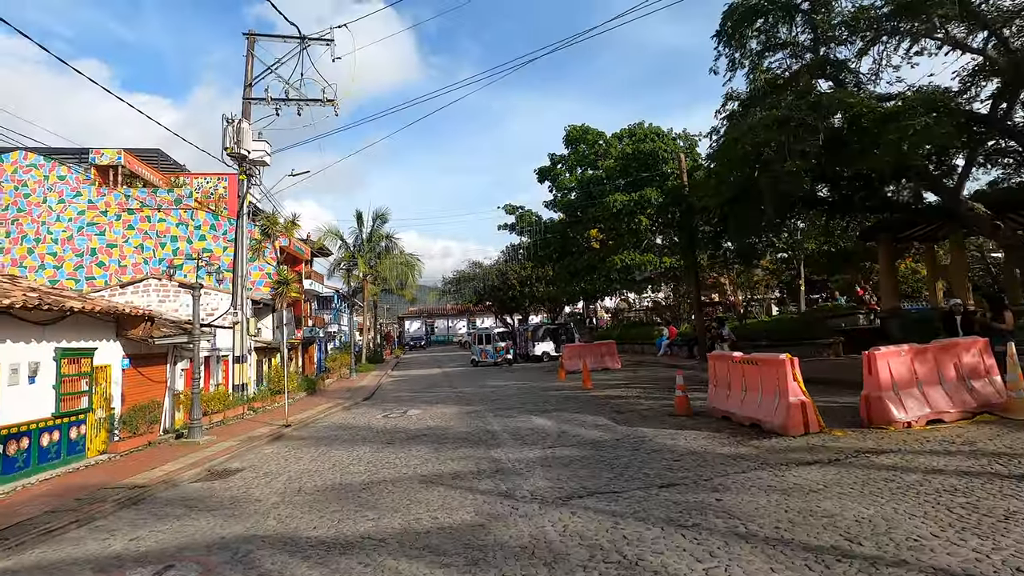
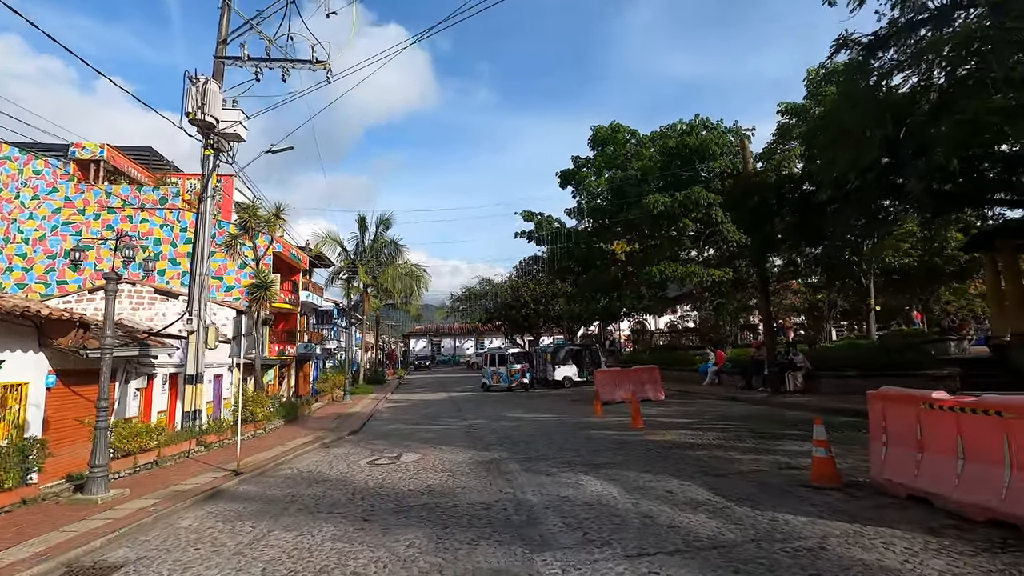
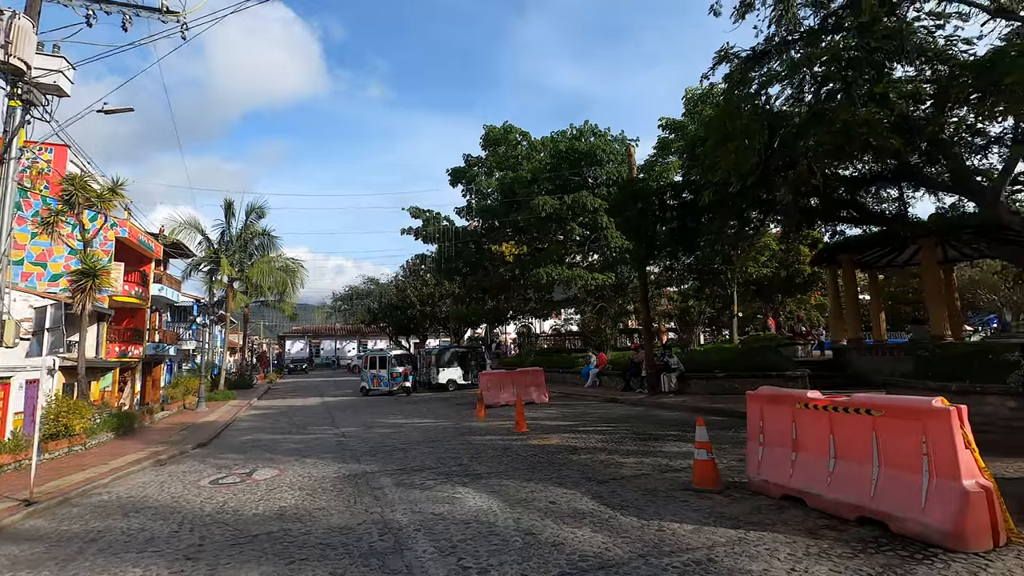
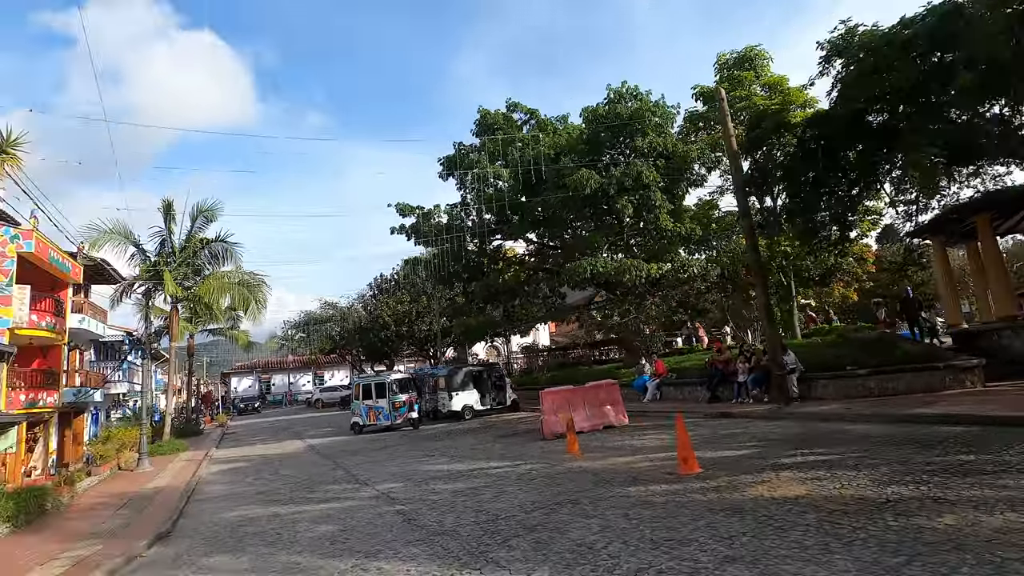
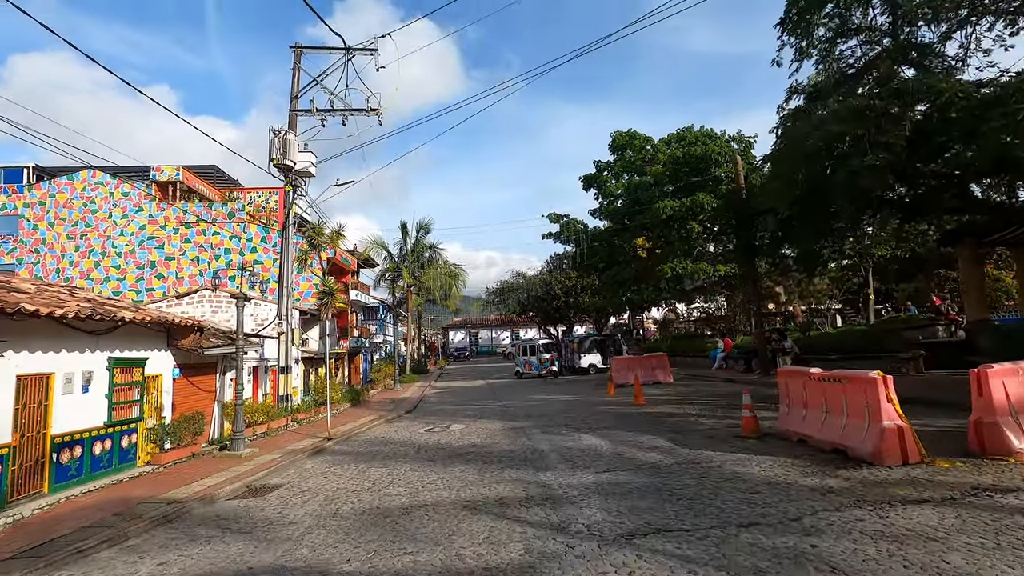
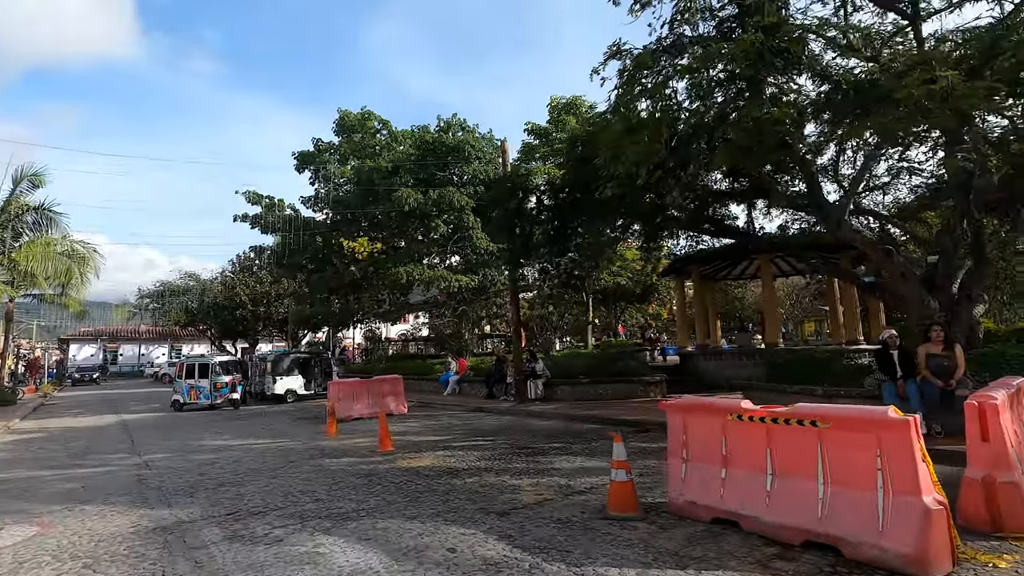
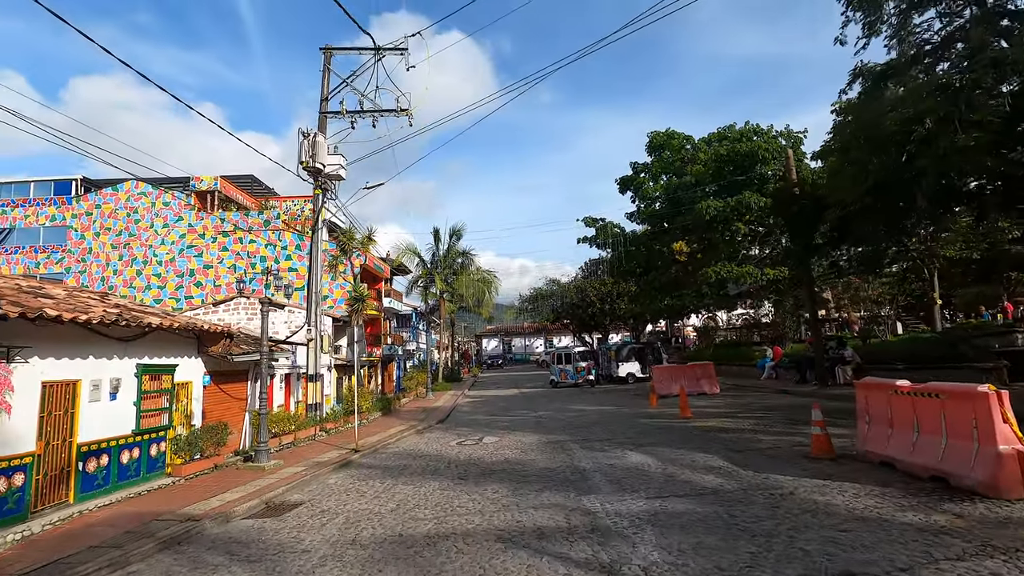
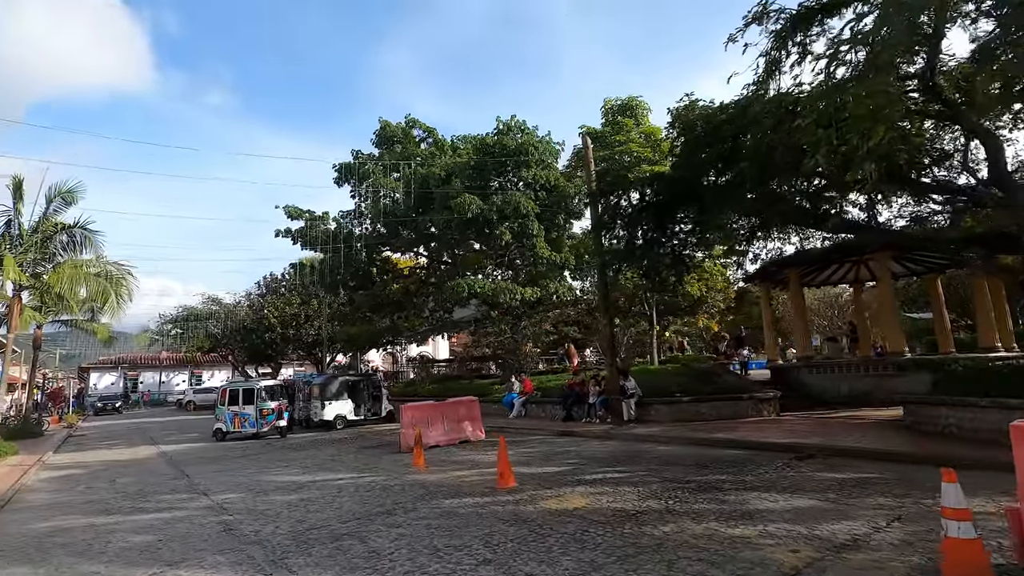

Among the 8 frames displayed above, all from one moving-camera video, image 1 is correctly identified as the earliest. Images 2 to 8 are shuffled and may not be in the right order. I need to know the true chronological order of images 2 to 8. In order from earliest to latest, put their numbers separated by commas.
5, 7, 2, 3, 6, 8, 4
